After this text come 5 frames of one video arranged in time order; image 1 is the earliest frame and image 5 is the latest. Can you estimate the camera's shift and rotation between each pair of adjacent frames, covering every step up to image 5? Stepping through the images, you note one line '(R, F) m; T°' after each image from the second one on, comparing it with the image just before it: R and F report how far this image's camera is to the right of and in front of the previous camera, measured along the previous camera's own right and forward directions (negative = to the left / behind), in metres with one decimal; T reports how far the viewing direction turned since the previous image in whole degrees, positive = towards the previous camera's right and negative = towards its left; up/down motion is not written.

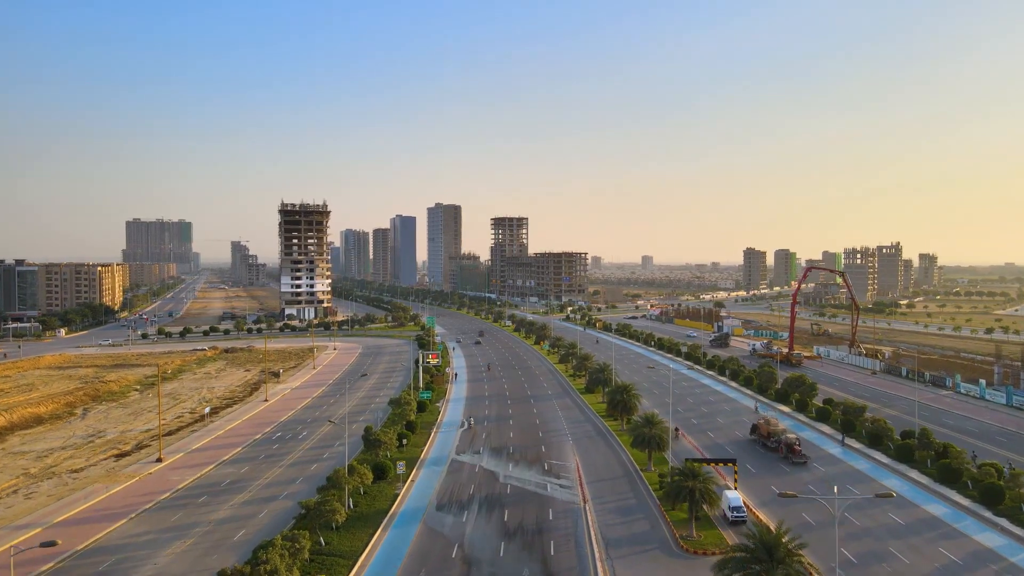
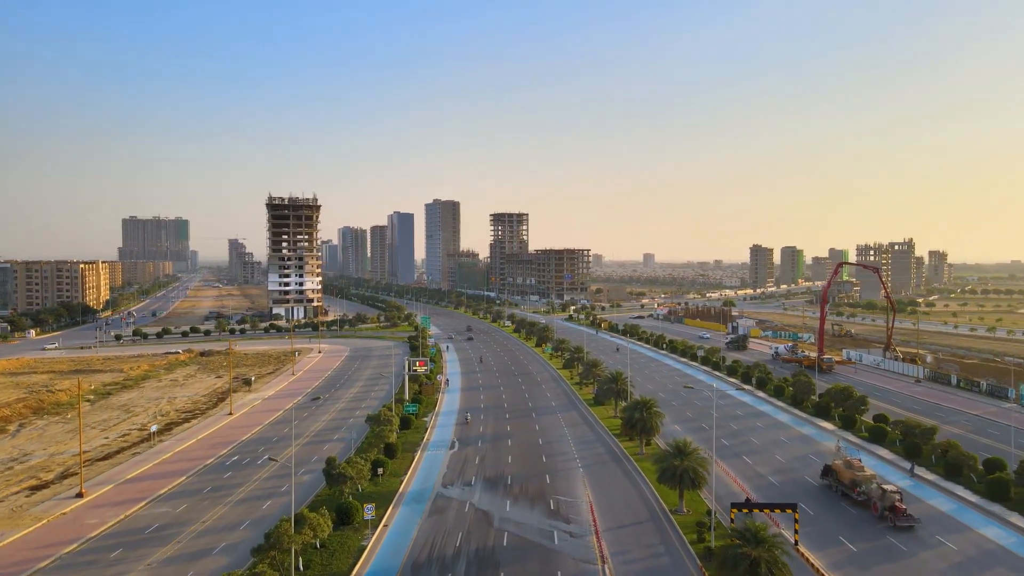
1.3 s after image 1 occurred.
(+0.1, +7.2) m; 0°
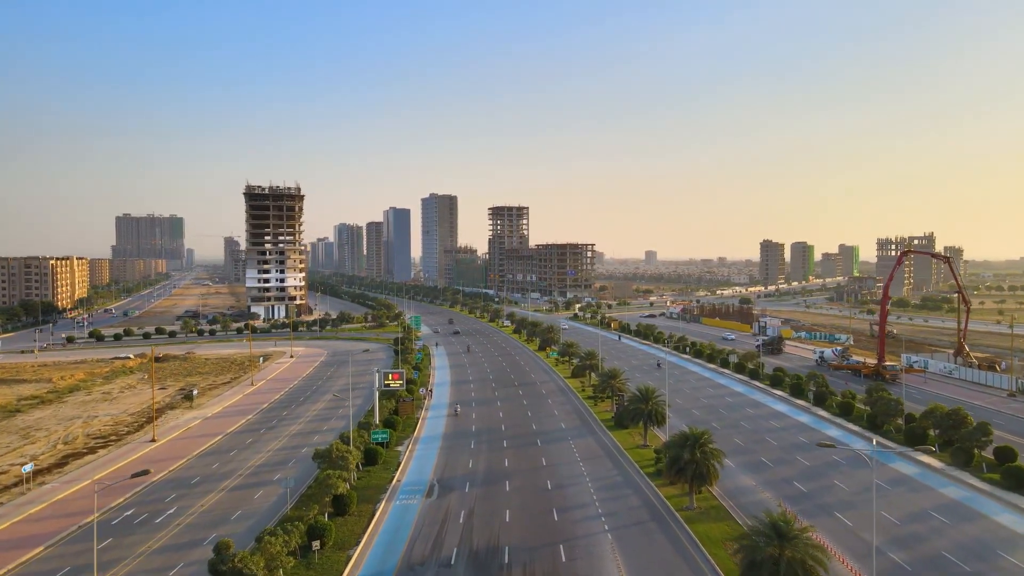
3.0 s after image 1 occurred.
(+0.1, +10.9) m; 0°
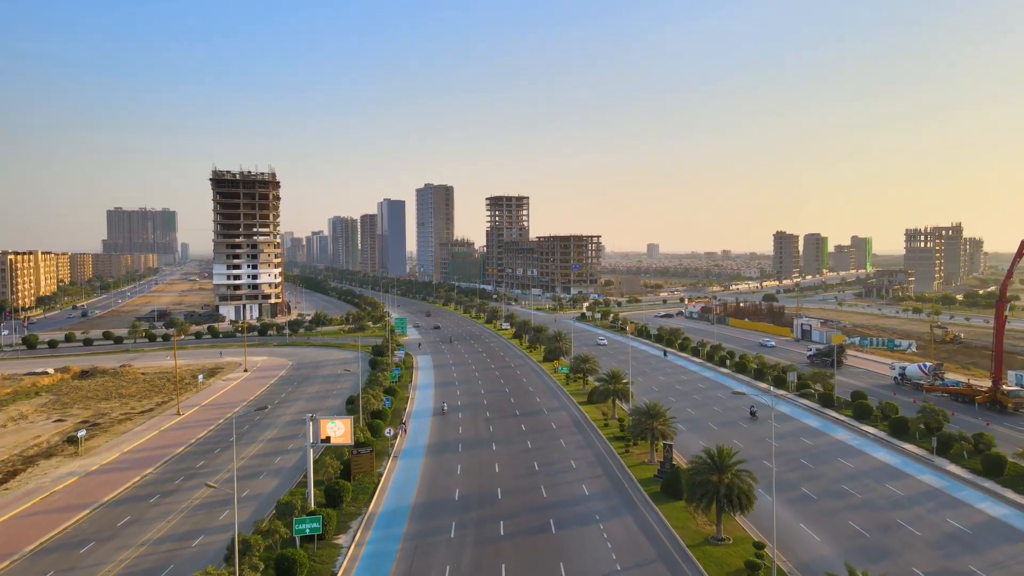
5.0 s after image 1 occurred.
(0.0, +13.1) m; 0°
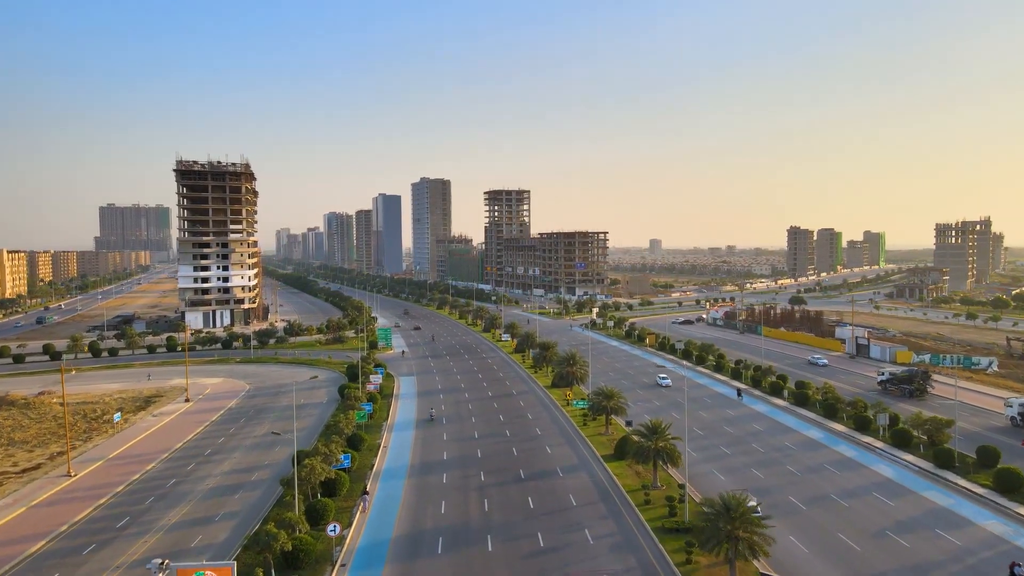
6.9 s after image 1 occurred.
(-0.1, +11.6) m; 0°
